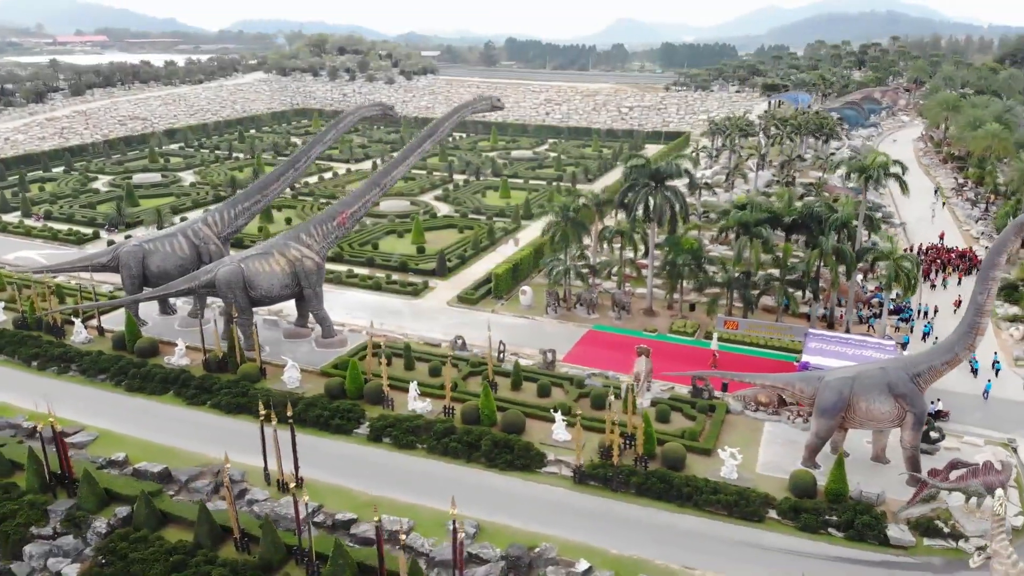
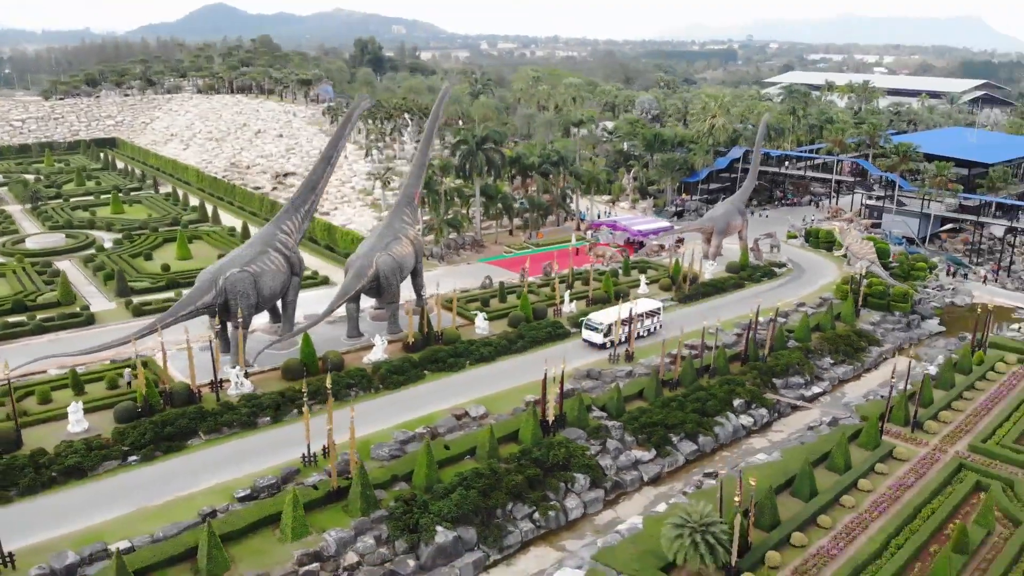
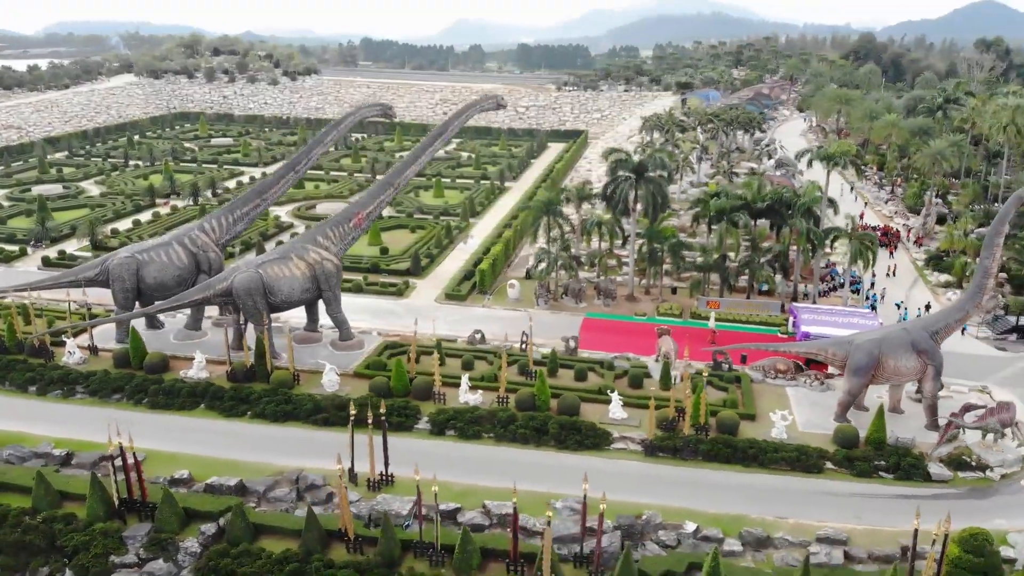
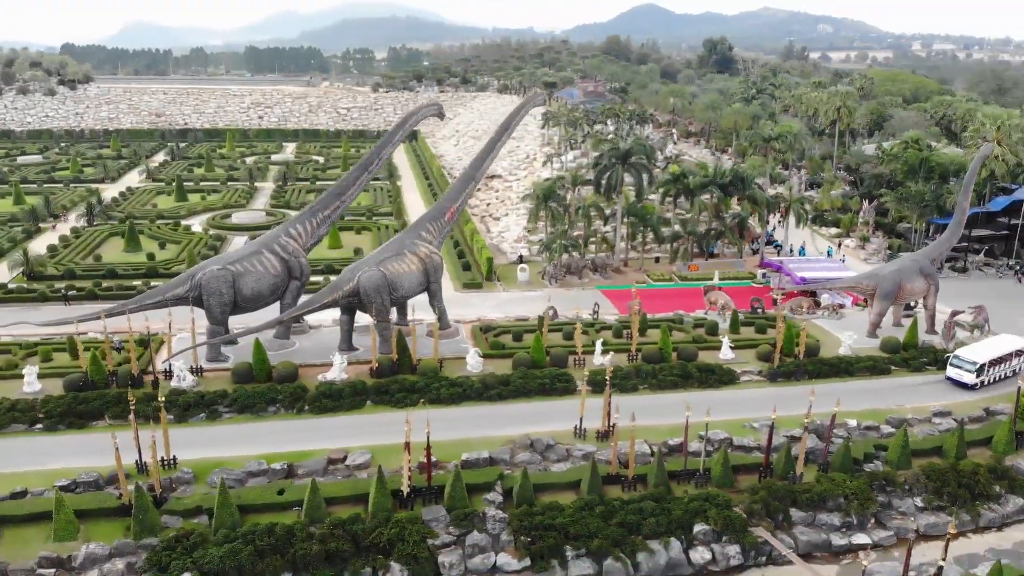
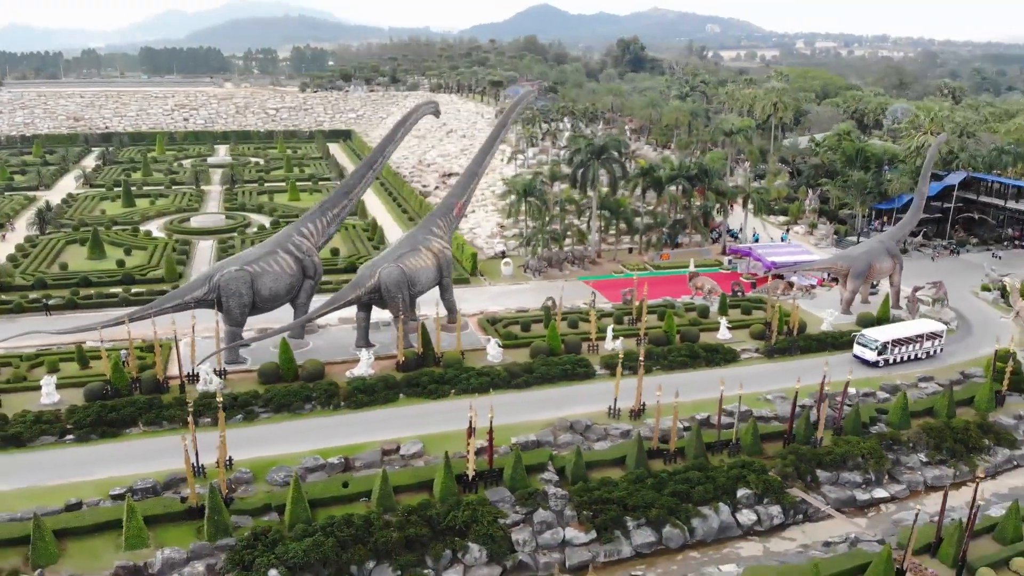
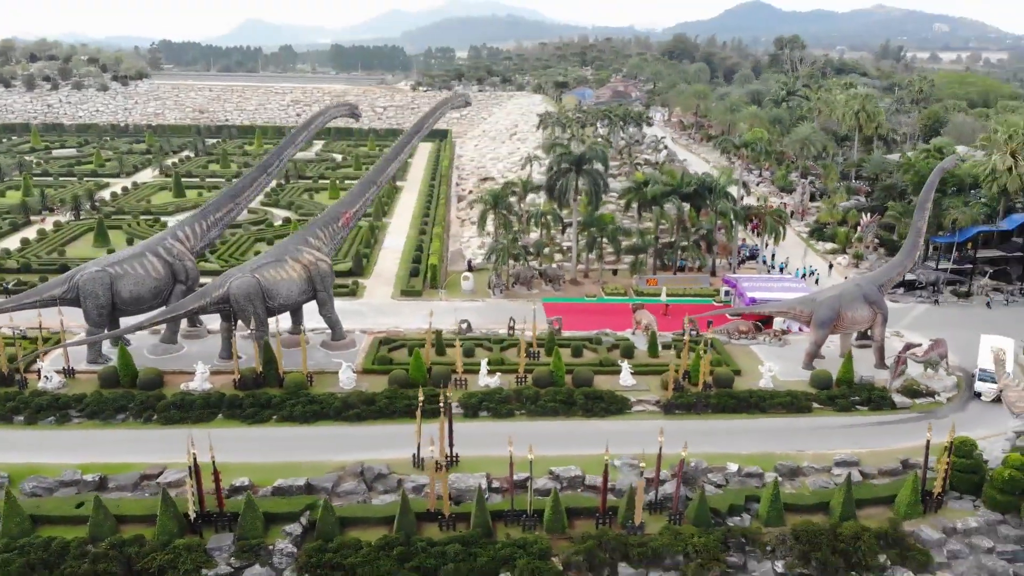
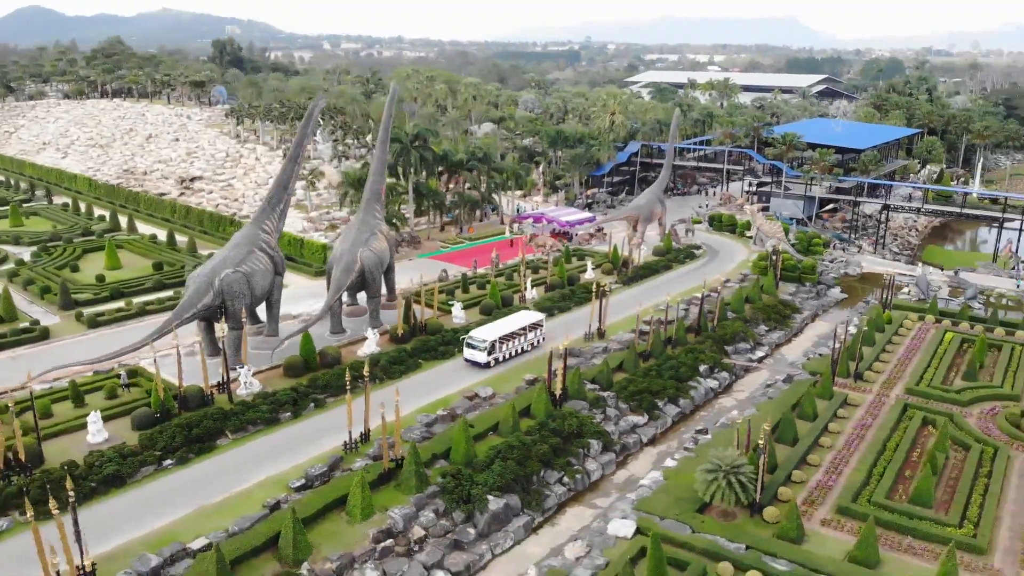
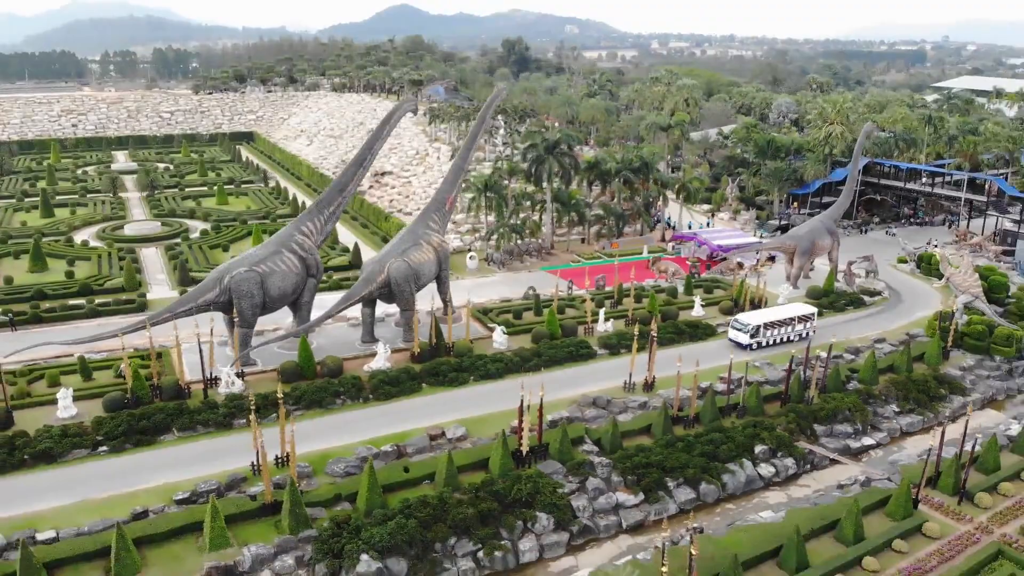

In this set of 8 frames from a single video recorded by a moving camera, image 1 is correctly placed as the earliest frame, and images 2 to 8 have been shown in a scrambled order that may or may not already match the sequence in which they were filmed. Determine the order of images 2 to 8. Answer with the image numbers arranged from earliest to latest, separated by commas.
3, 6, 4, 5, 8, 2, 7
